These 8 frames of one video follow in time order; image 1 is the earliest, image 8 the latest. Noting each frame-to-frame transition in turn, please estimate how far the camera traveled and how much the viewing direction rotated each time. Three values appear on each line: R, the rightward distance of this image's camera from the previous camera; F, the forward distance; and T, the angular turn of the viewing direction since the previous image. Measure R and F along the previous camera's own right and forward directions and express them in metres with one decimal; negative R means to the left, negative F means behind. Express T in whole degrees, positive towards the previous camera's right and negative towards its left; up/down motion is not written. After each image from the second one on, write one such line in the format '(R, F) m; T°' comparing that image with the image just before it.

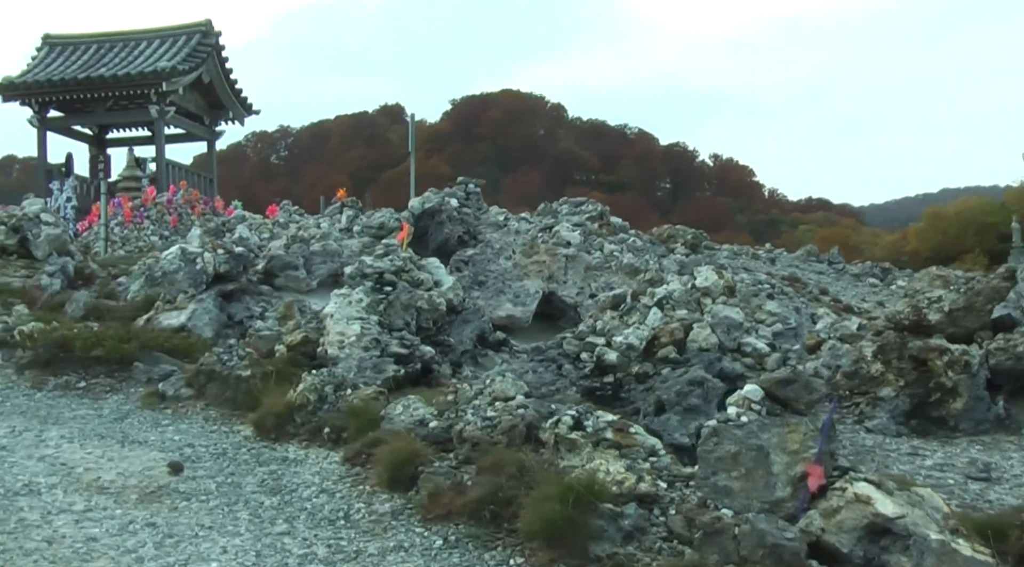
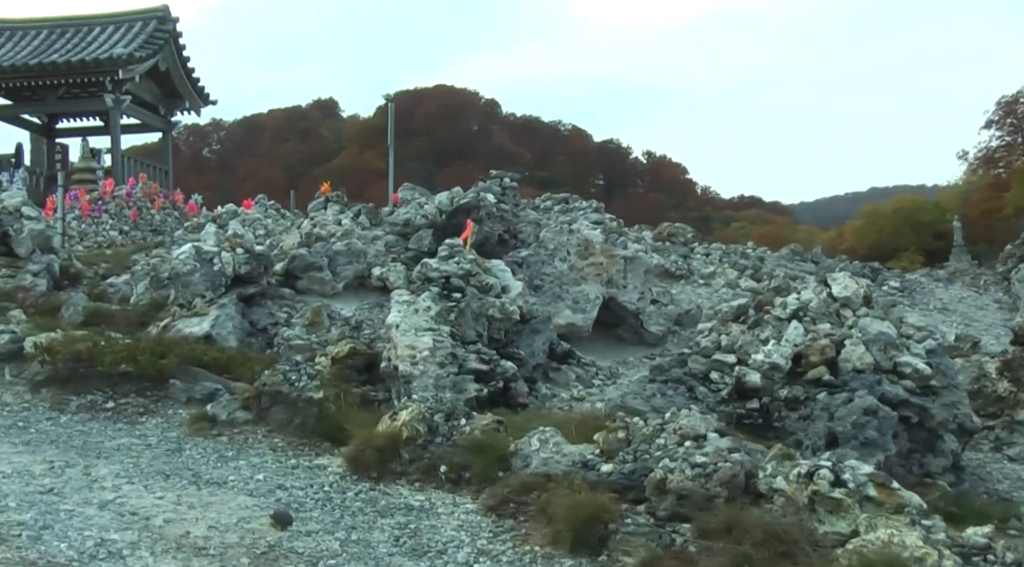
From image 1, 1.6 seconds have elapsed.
(-1.3, +1.1) m; +4°
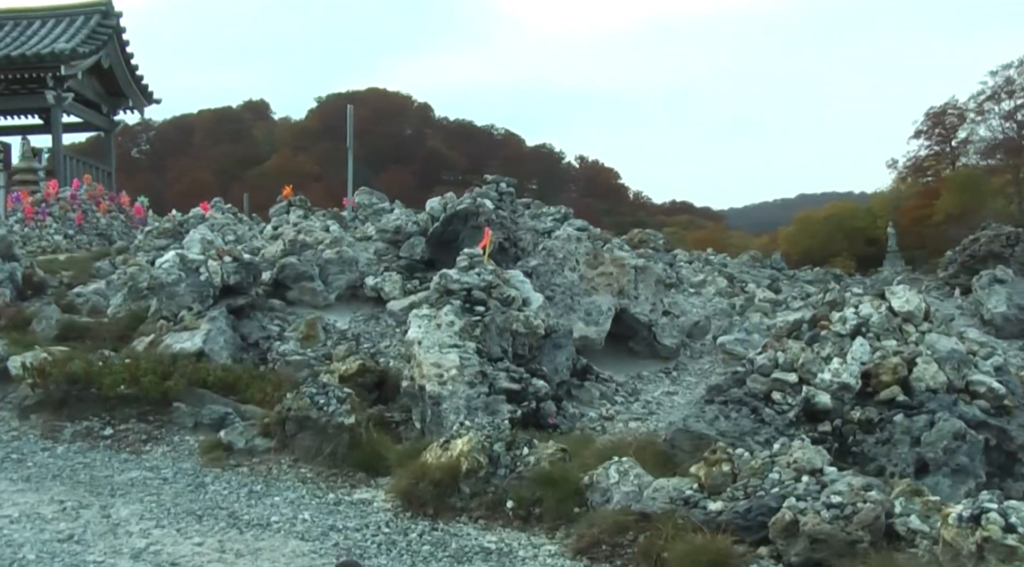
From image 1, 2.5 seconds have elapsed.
(-0.8, +0.5) m; +4°
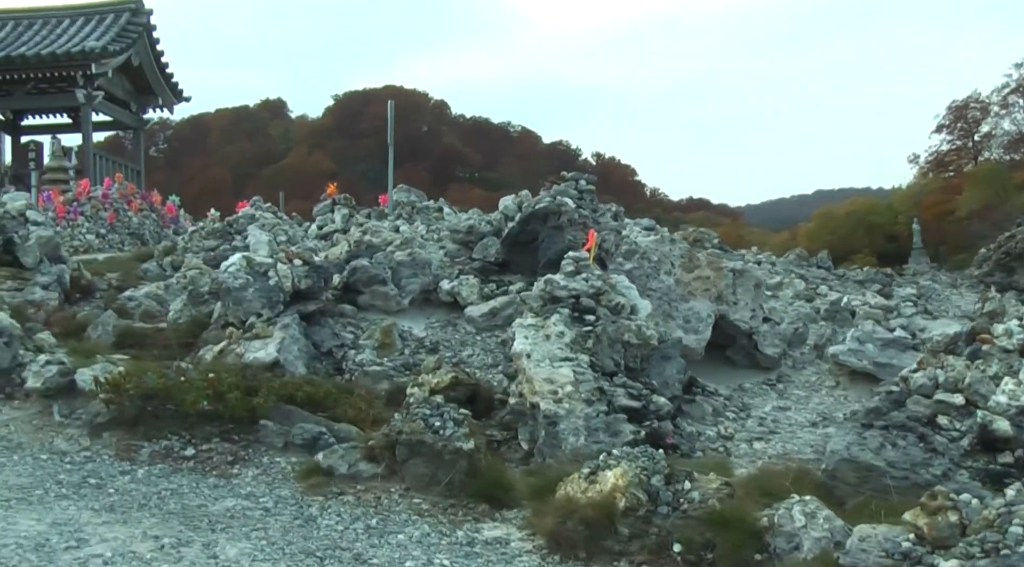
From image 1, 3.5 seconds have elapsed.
(-0.7, +0.7) m; -1°
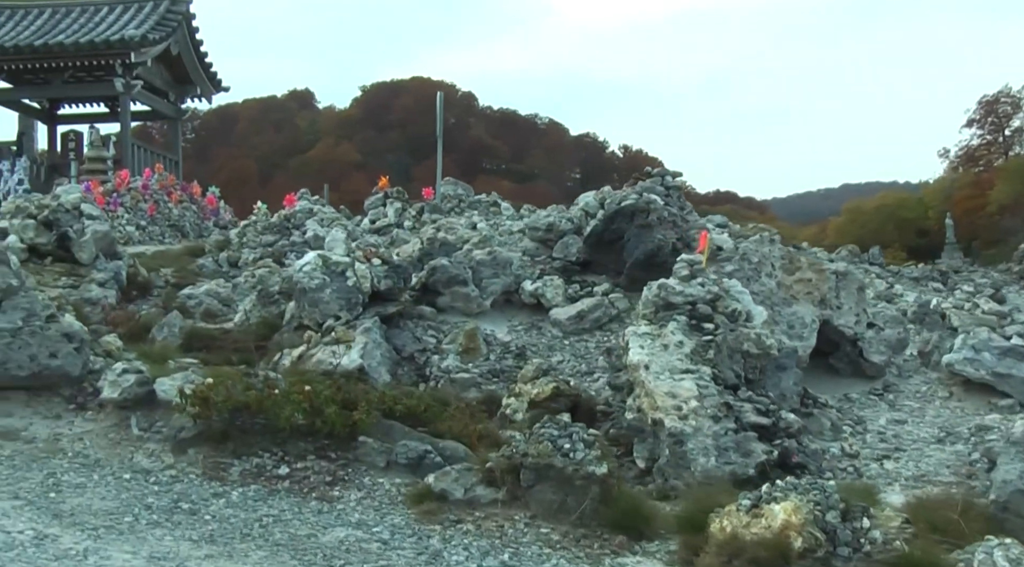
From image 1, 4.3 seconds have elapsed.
(-0.6, +0.5) m; -1°
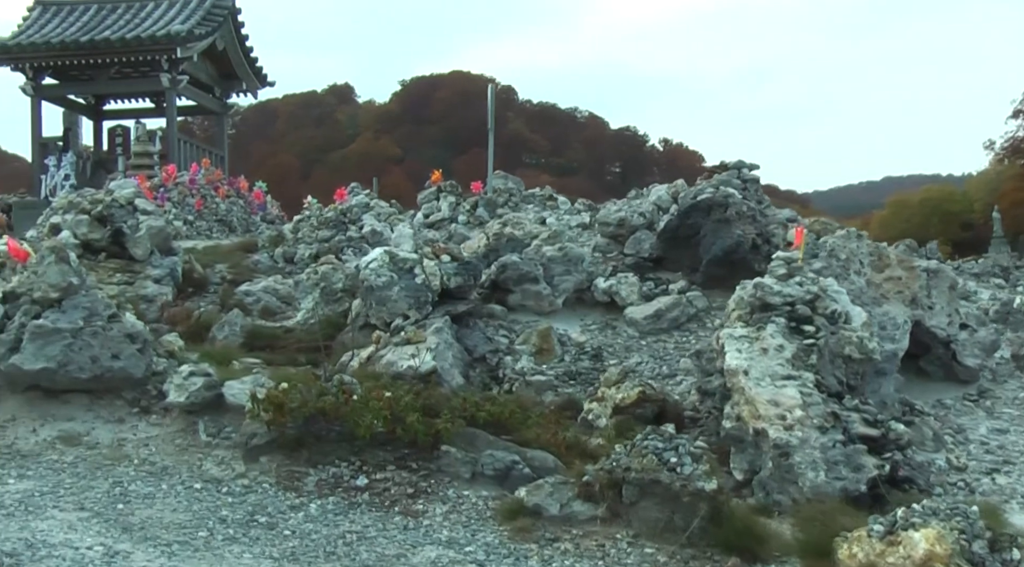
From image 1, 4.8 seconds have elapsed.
(-0.3, +0.4) m; -2°
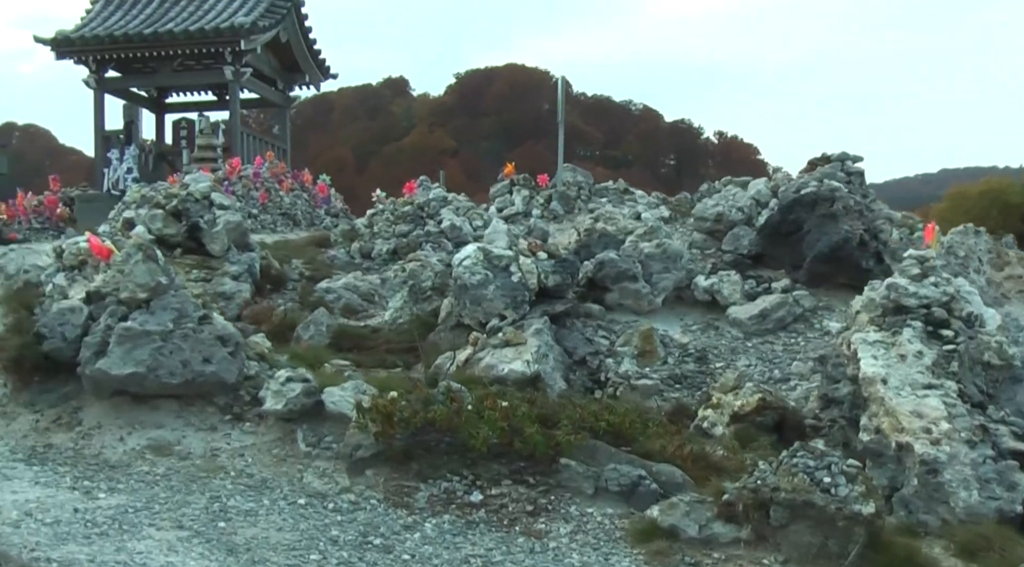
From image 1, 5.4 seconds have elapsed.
(-0.4, +0.4) m; -3°
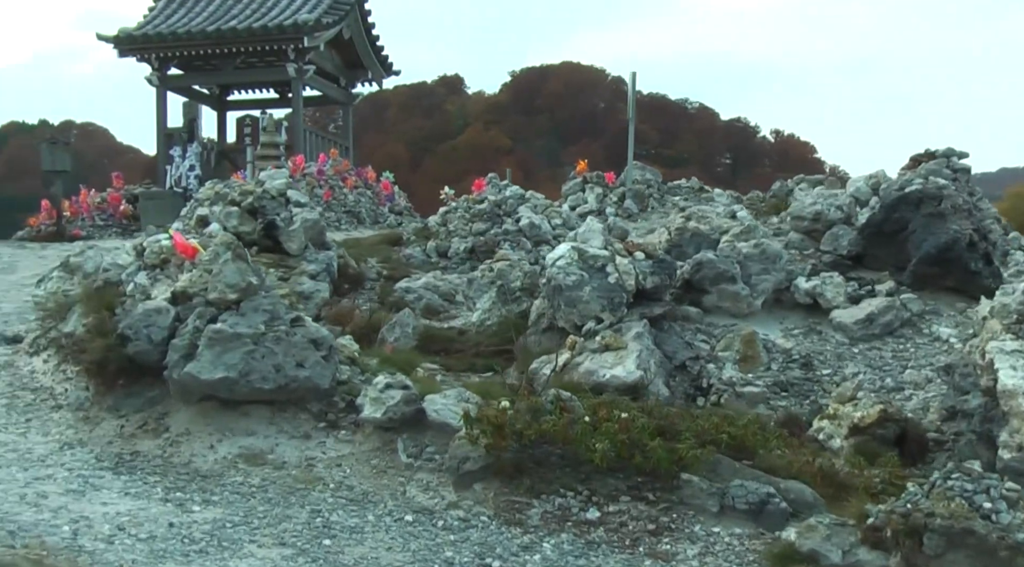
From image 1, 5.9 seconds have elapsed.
(-0.4, +0.3) m; -3°
